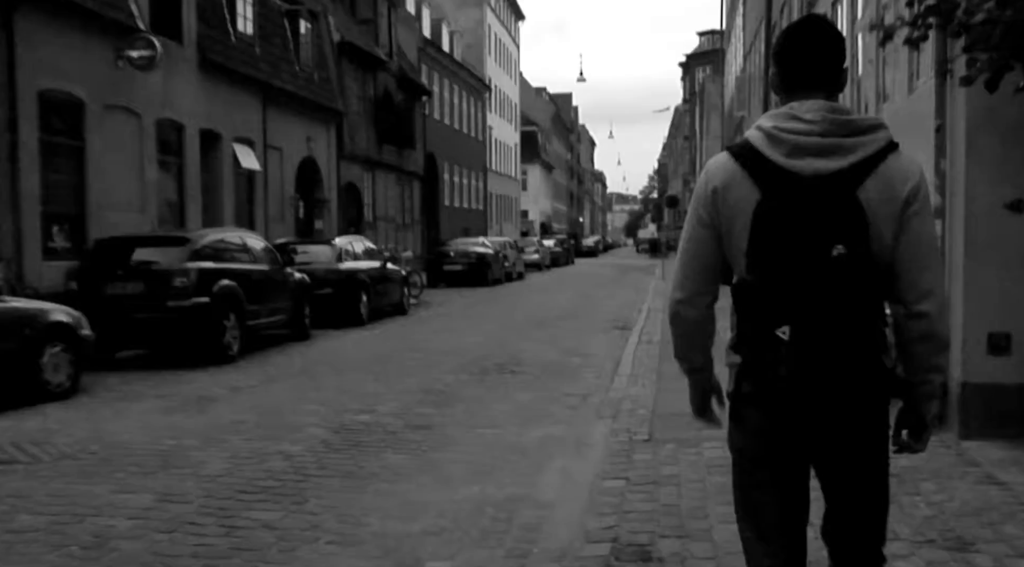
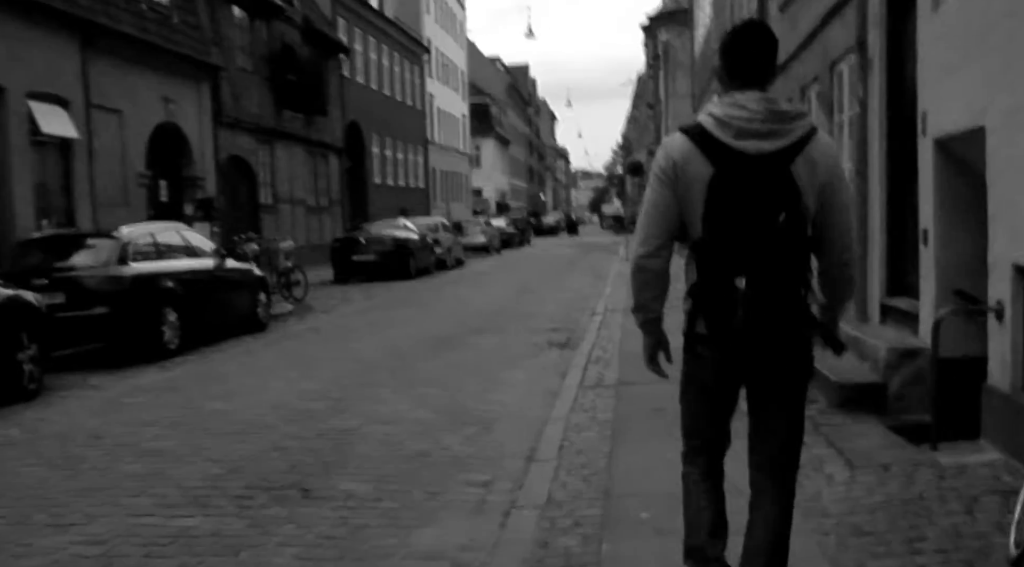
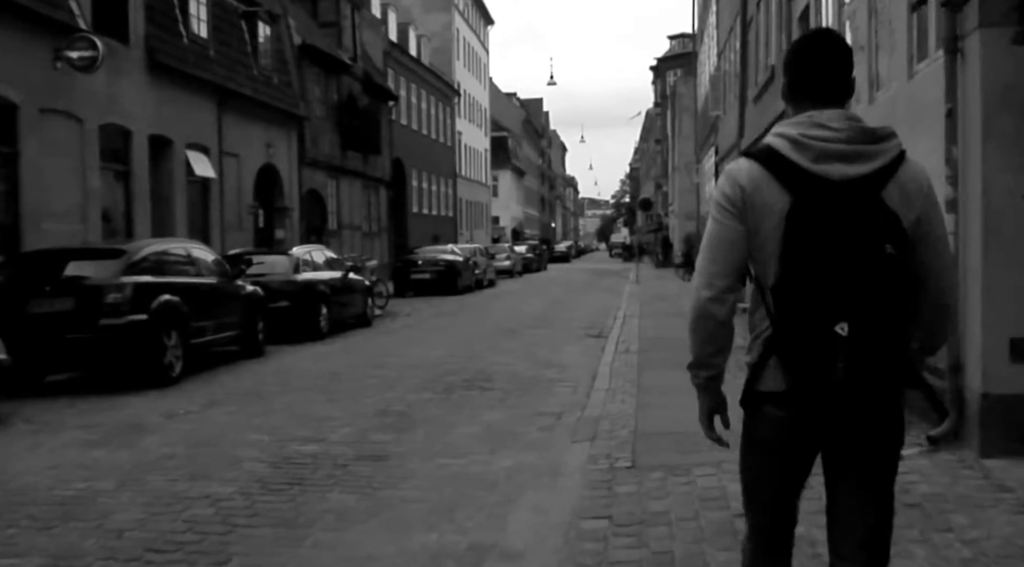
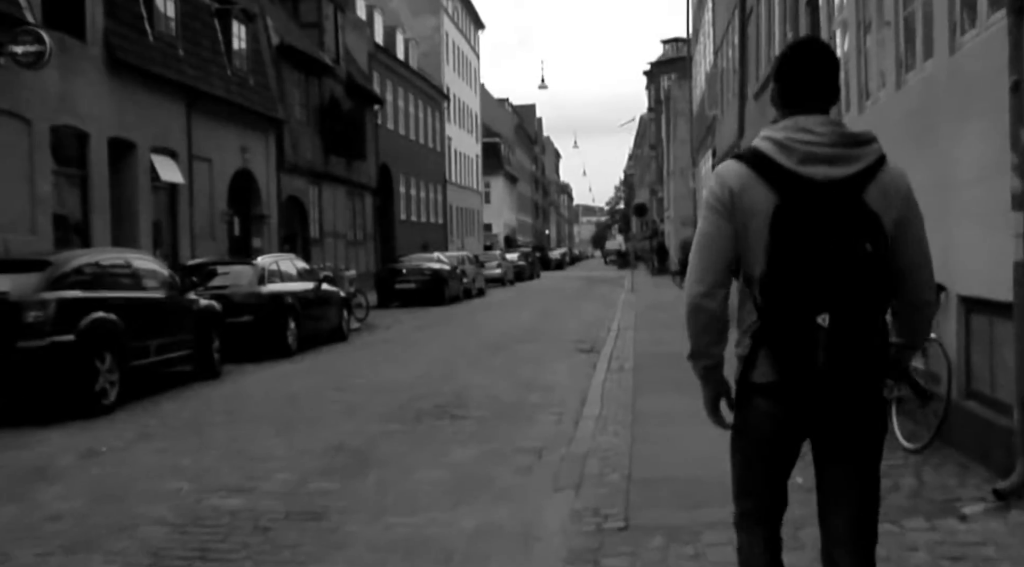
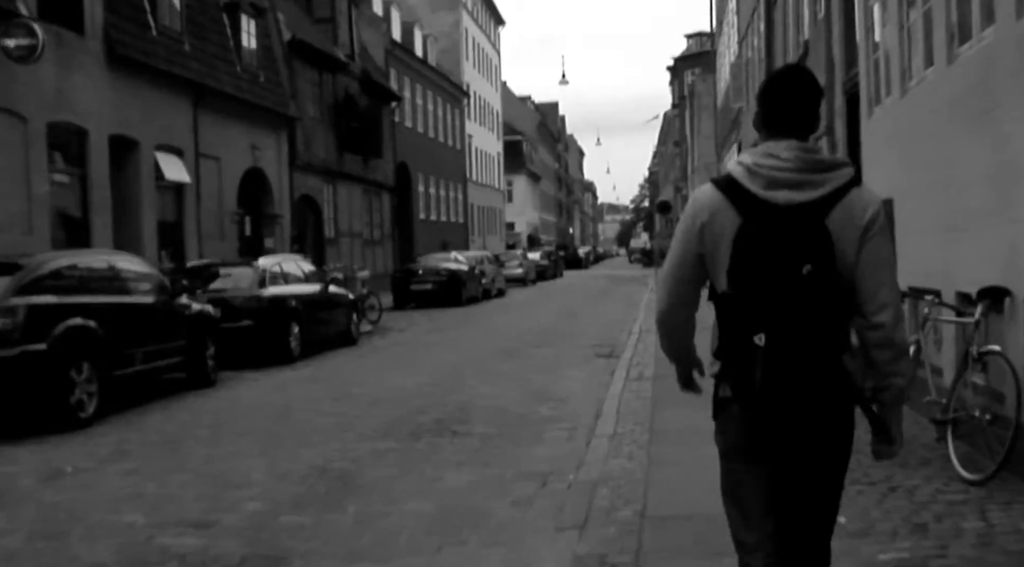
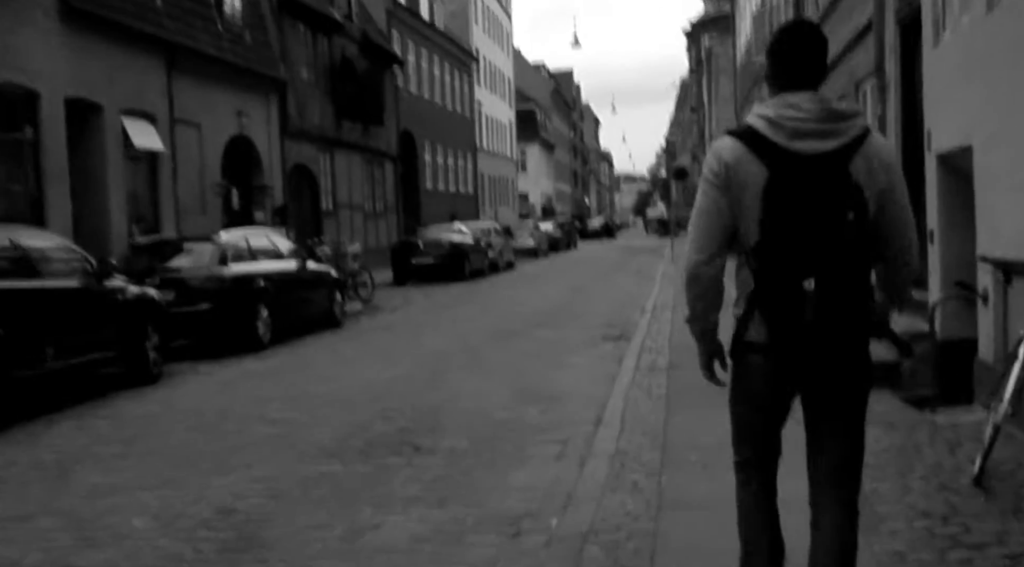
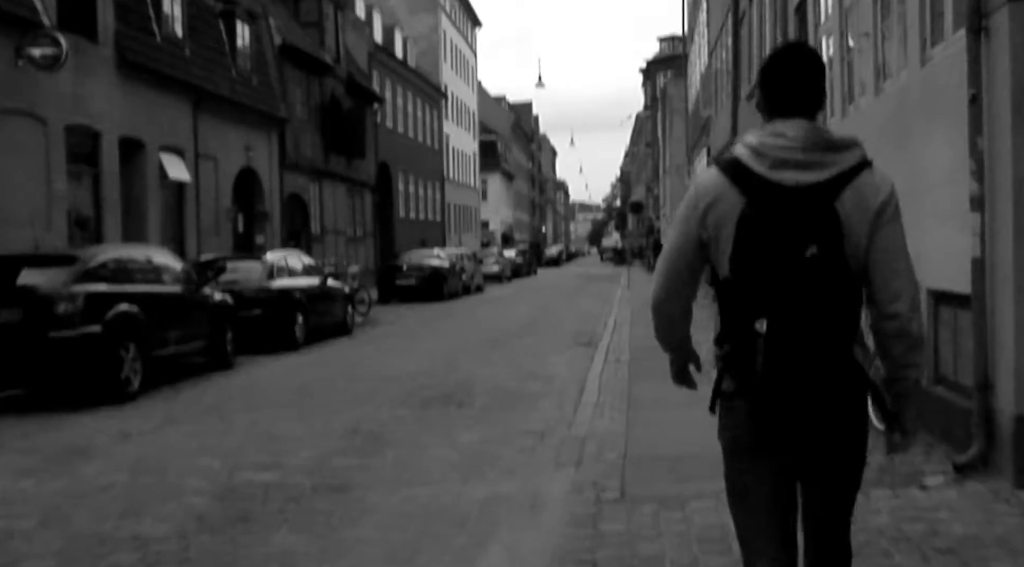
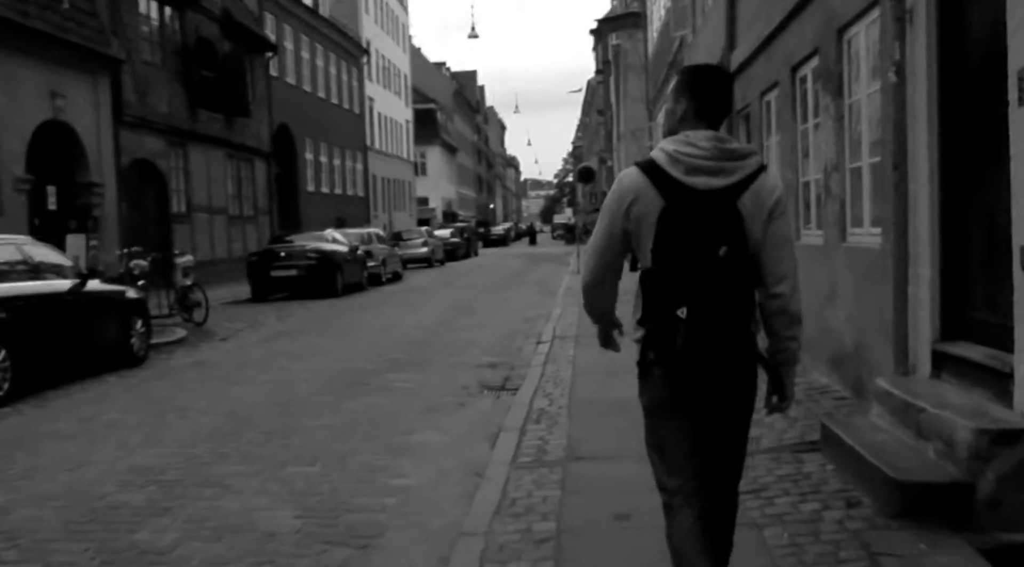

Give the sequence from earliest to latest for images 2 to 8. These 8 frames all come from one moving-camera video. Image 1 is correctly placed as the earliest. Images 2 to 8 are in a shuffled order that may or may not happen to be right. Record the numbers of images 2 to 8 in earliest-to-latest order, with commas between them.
3, 7, 4, 5, 6, 2, 8
